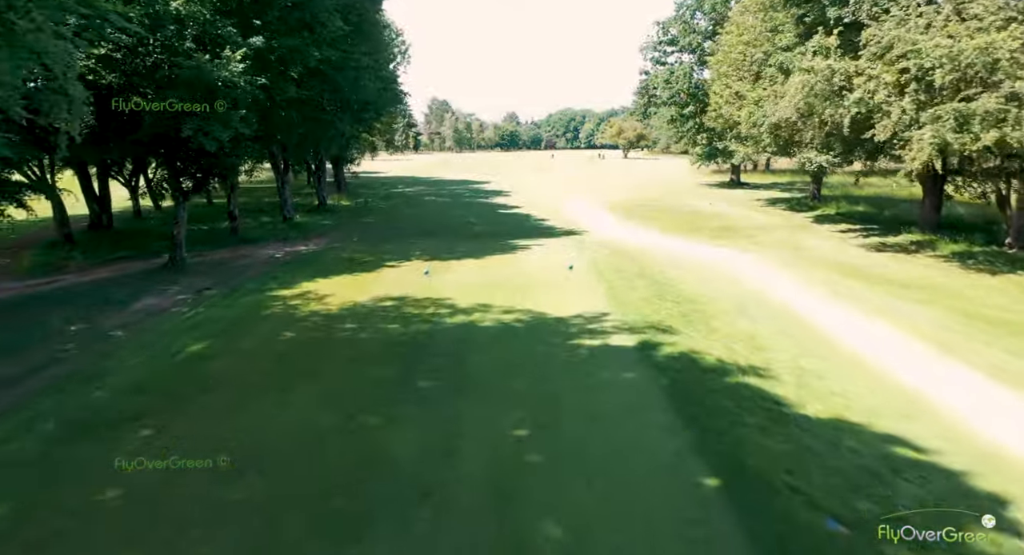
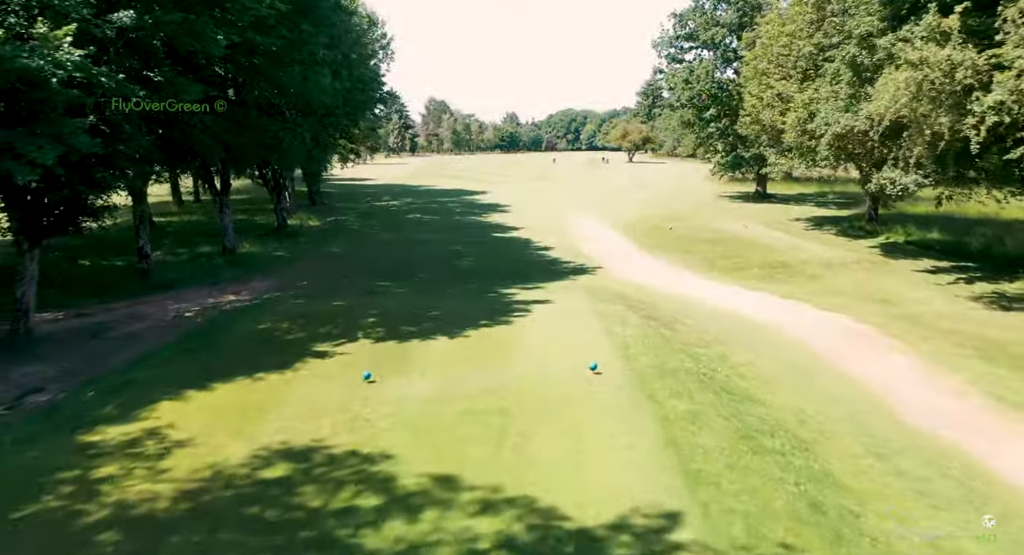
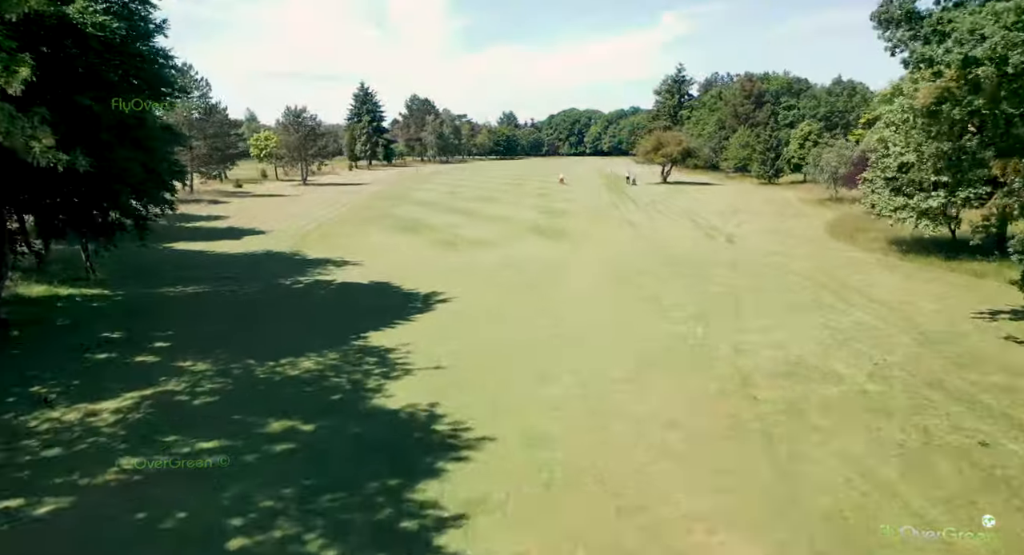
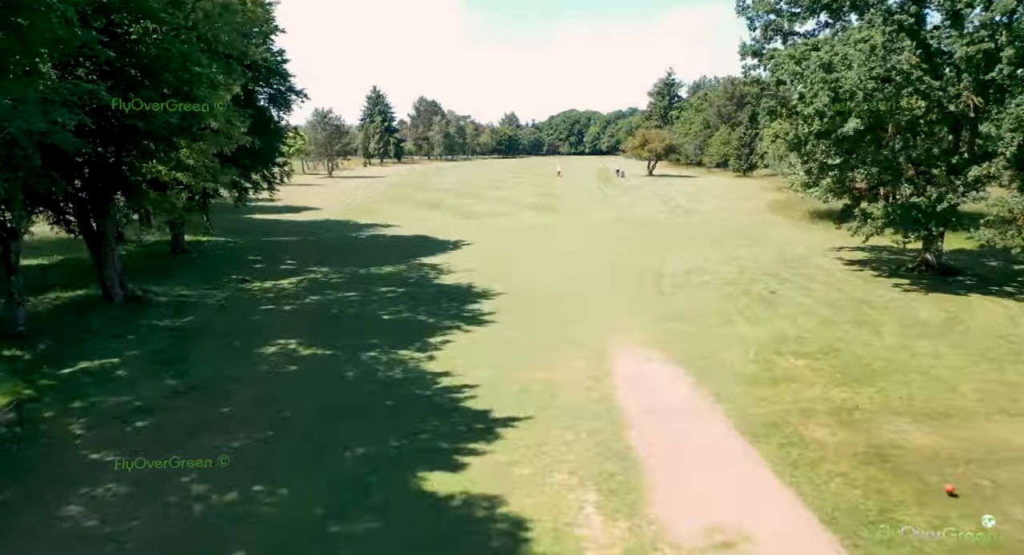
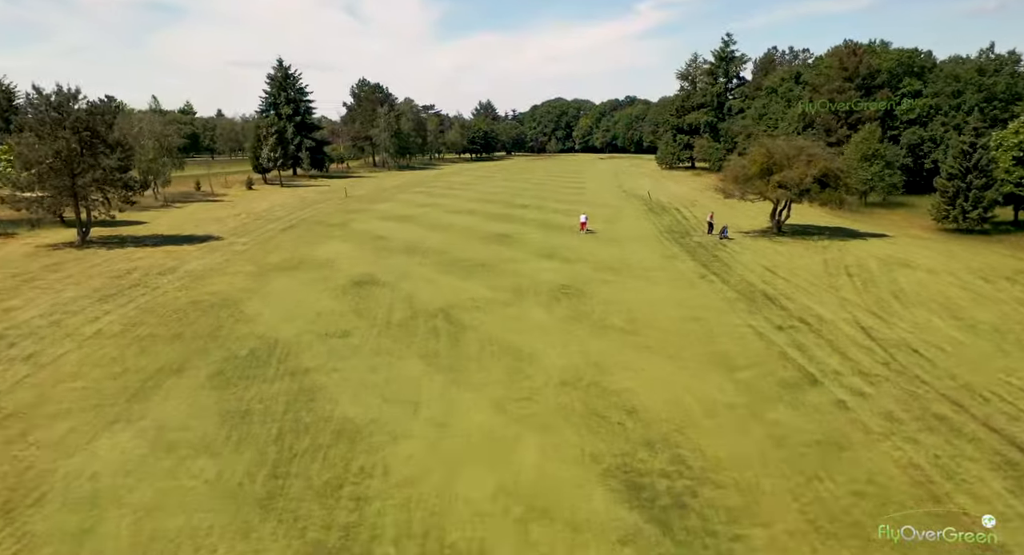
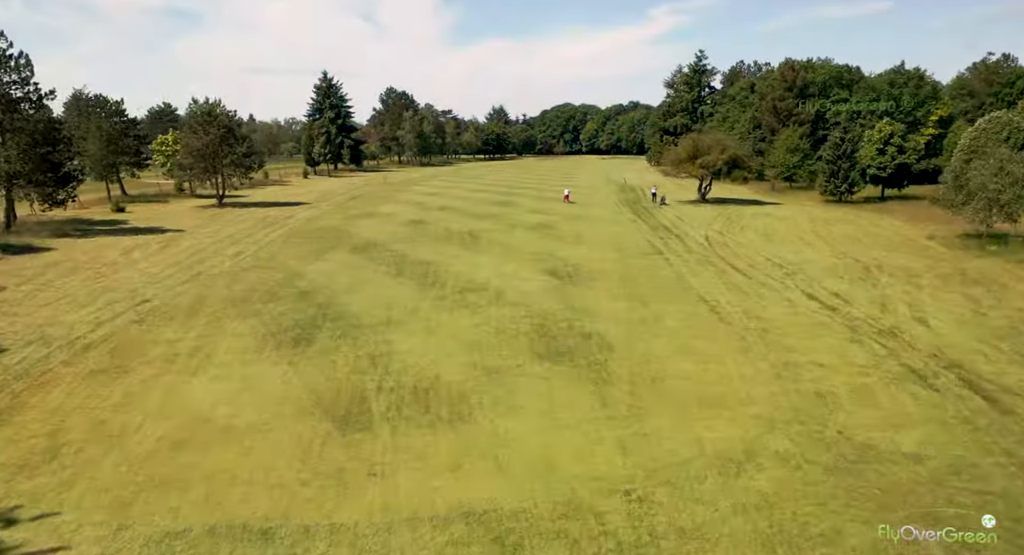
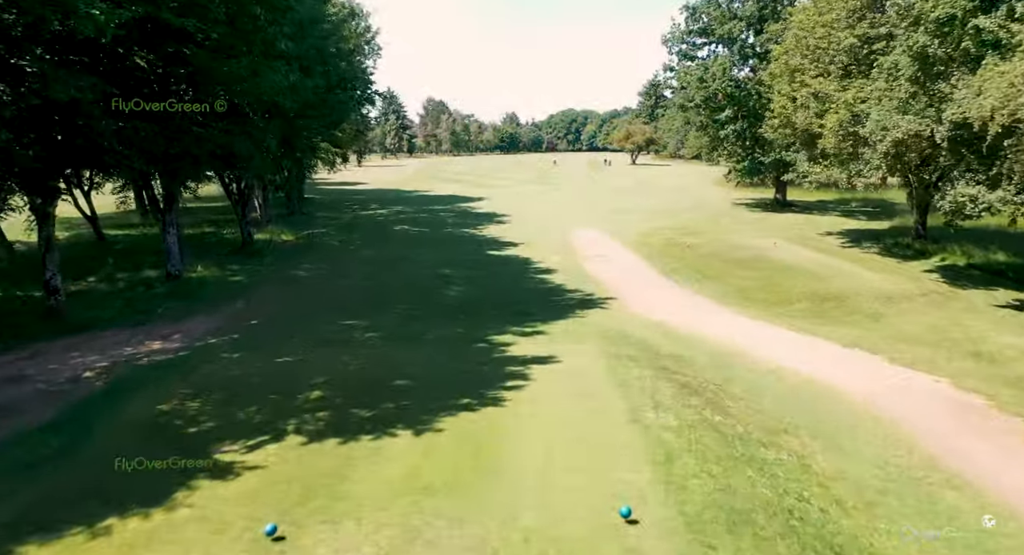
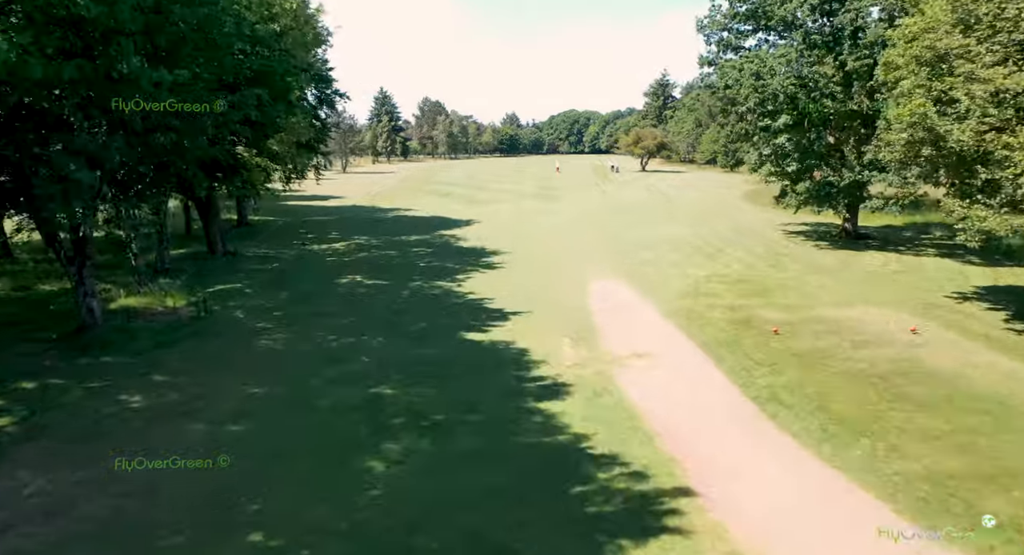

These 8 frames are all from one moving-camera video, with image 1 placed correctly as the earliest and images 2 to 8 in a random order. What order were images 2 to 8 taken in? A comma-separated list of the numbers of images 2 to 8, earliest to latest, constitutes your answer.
2, 7, 8, 4, 3, 6, 5
